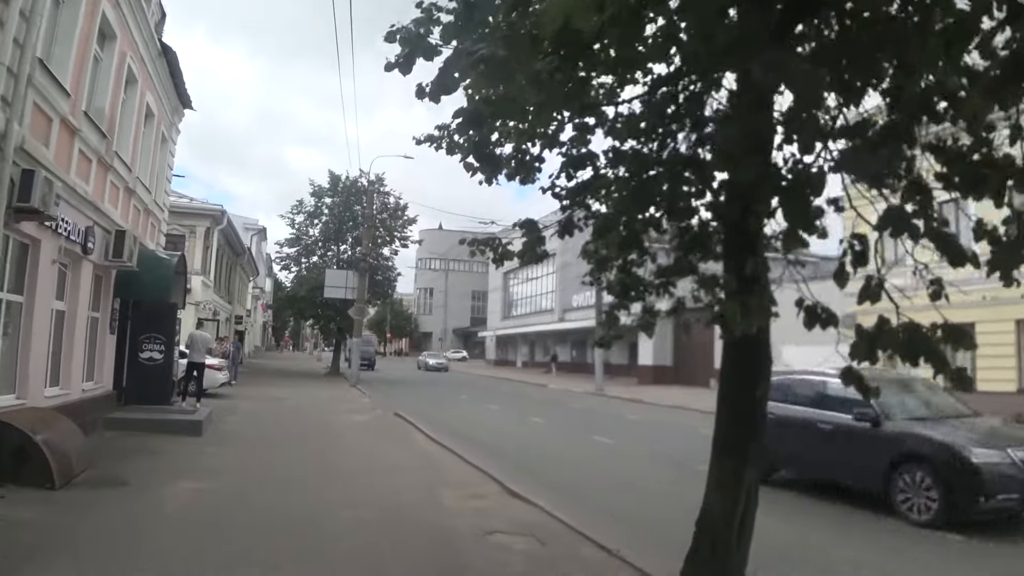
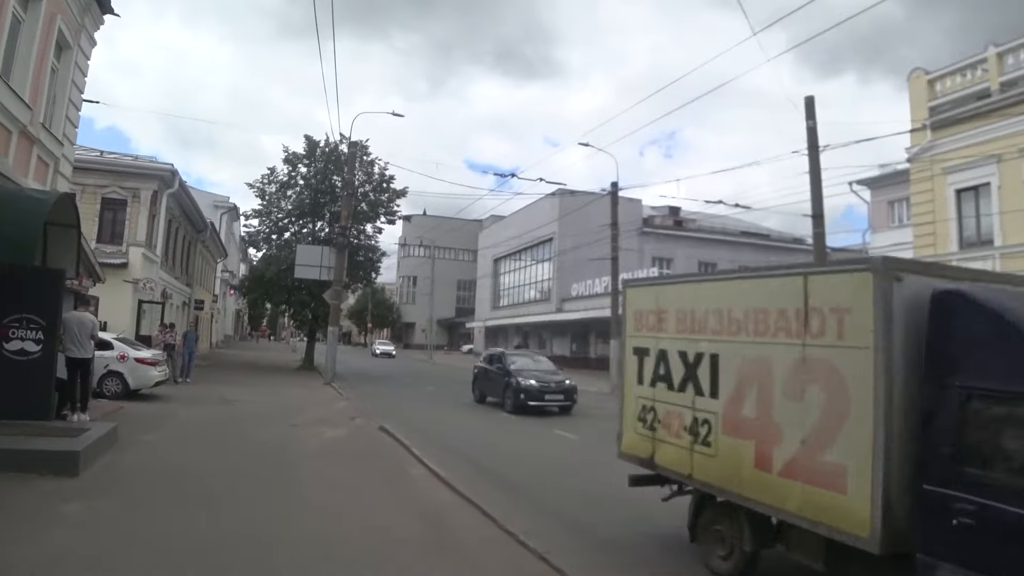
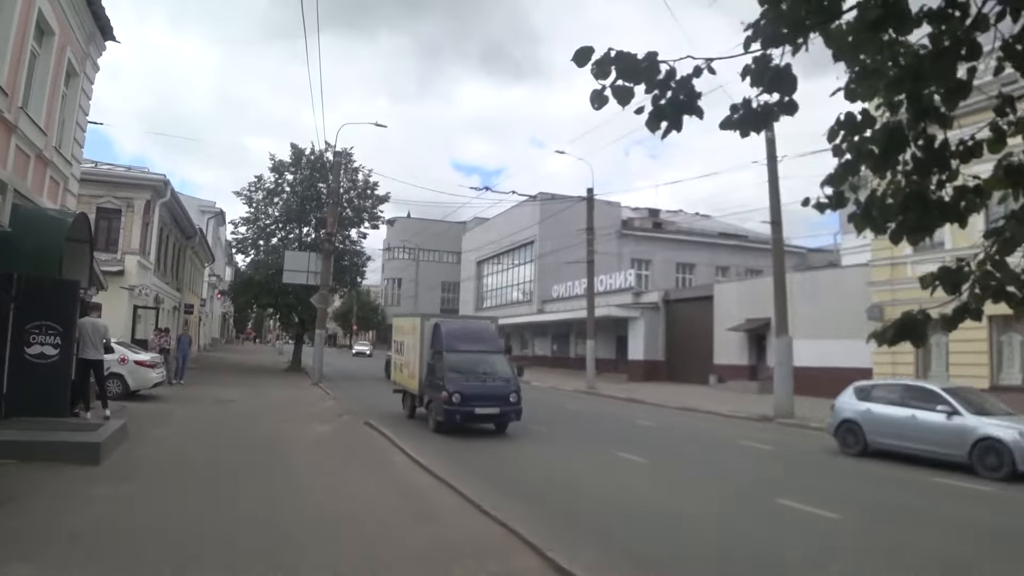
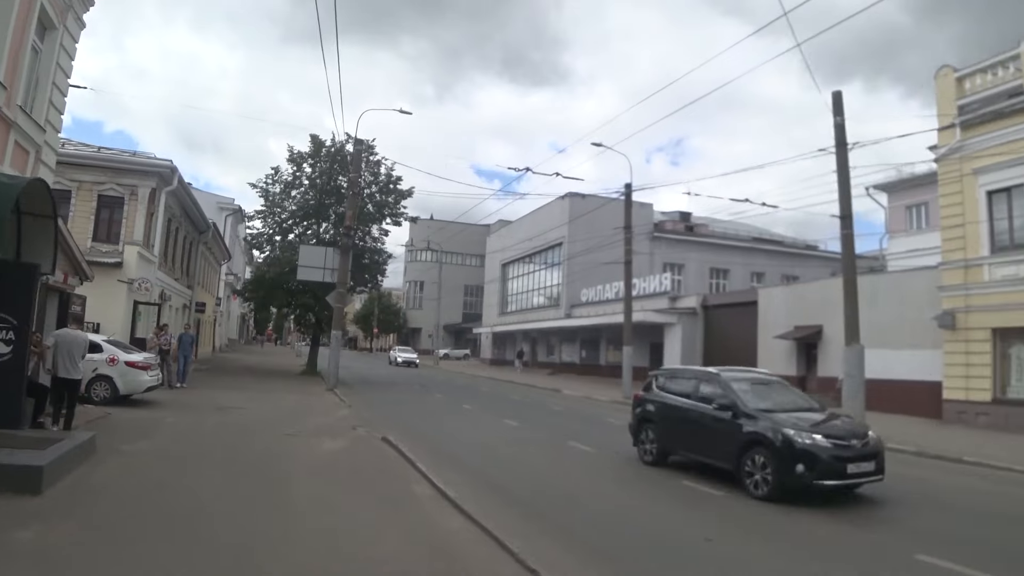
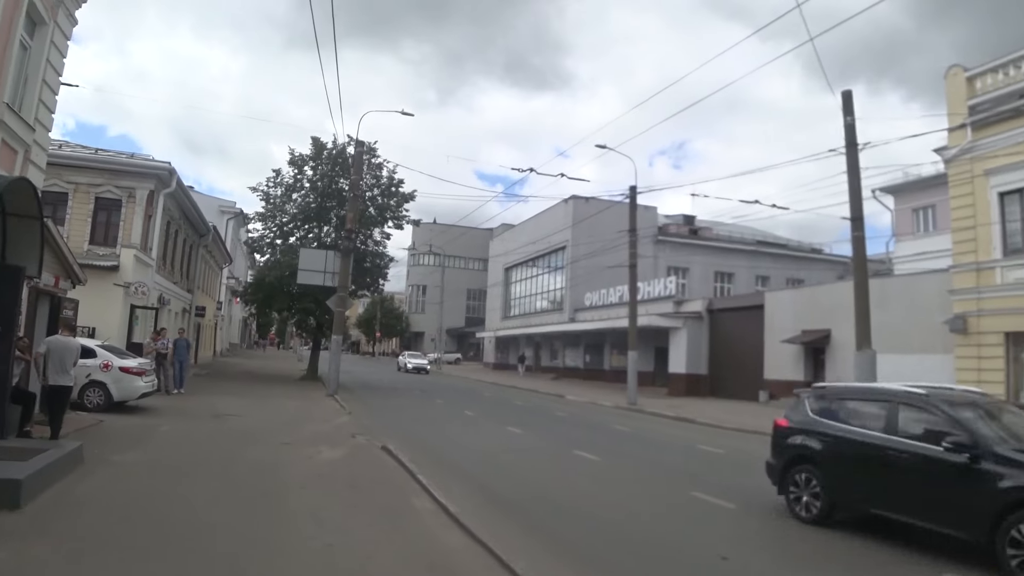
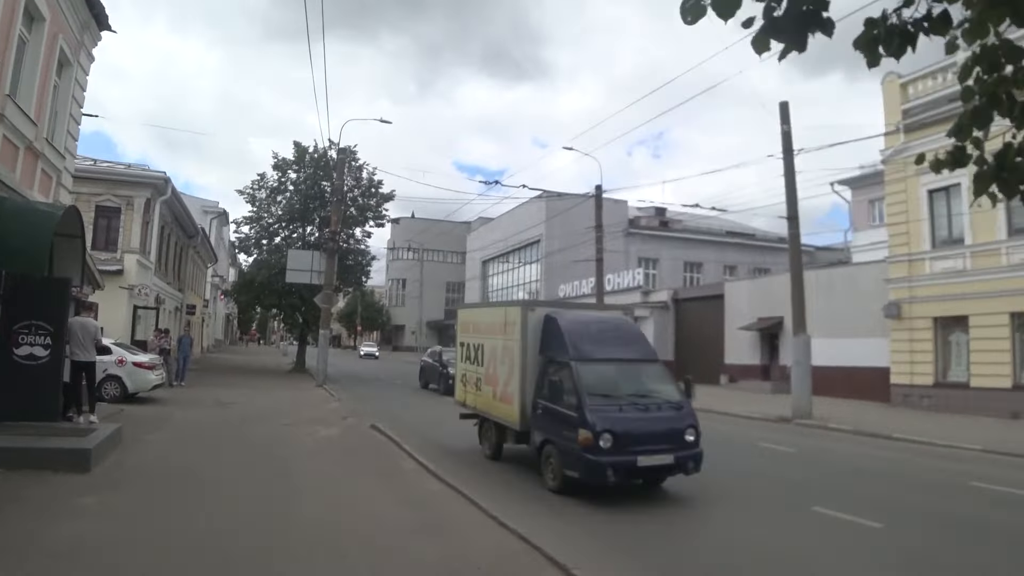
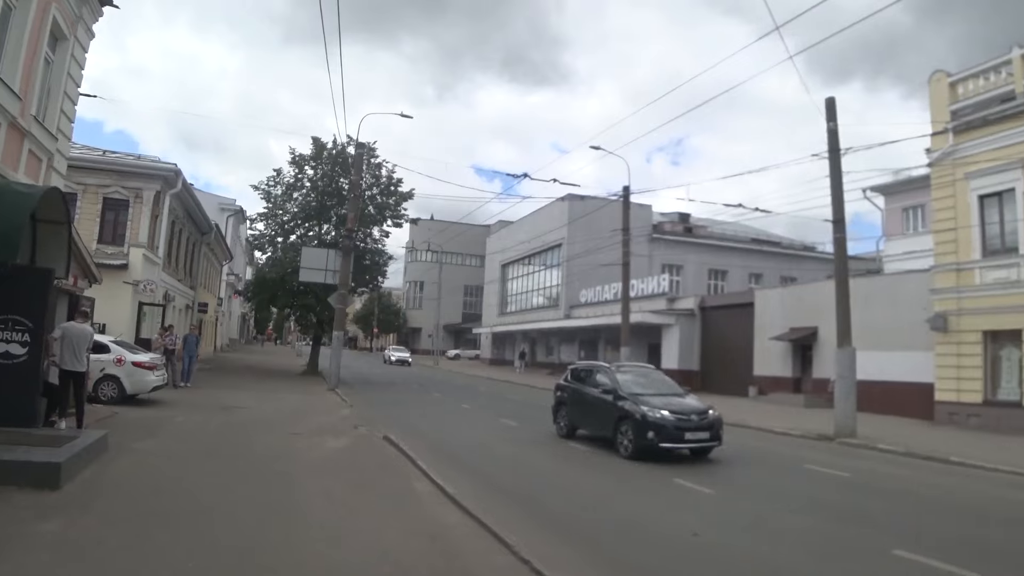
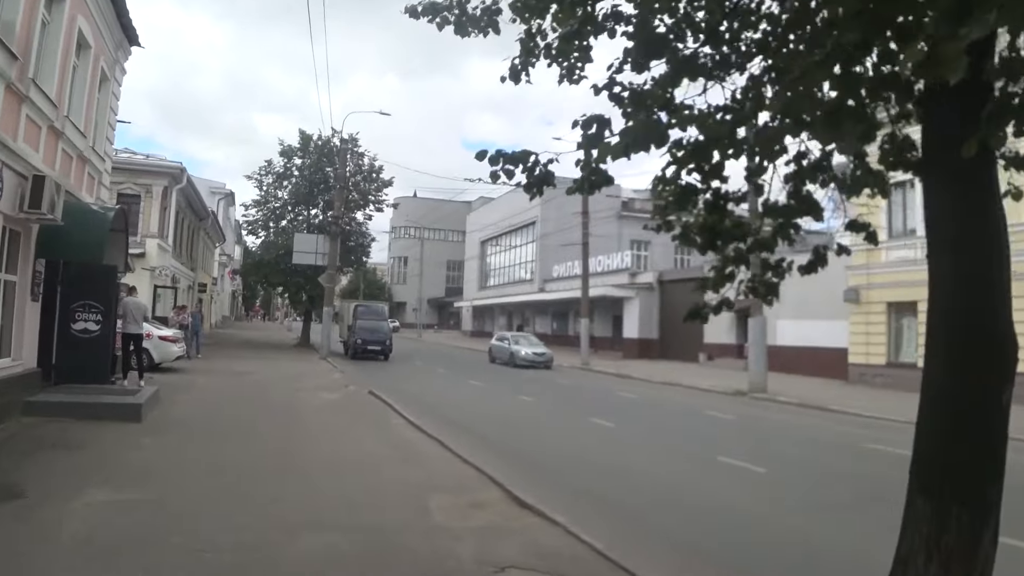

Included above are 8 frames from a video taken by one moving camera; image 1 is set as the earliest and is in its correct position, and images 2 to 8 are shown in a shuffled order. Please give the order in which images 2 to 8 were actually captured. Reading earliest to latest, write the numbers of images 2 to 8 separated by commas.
8, 3, 6, 2, 7, 4, 5
